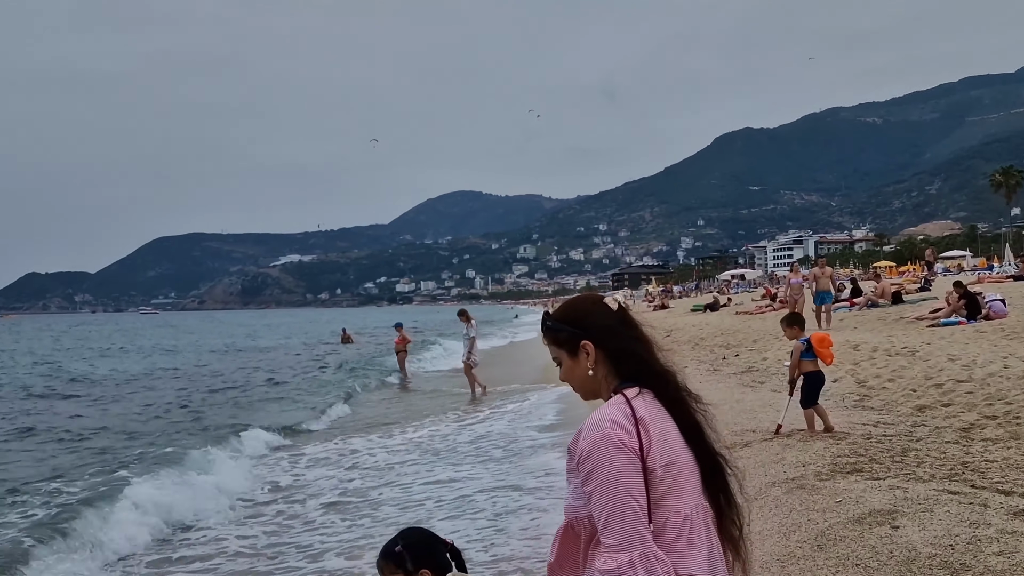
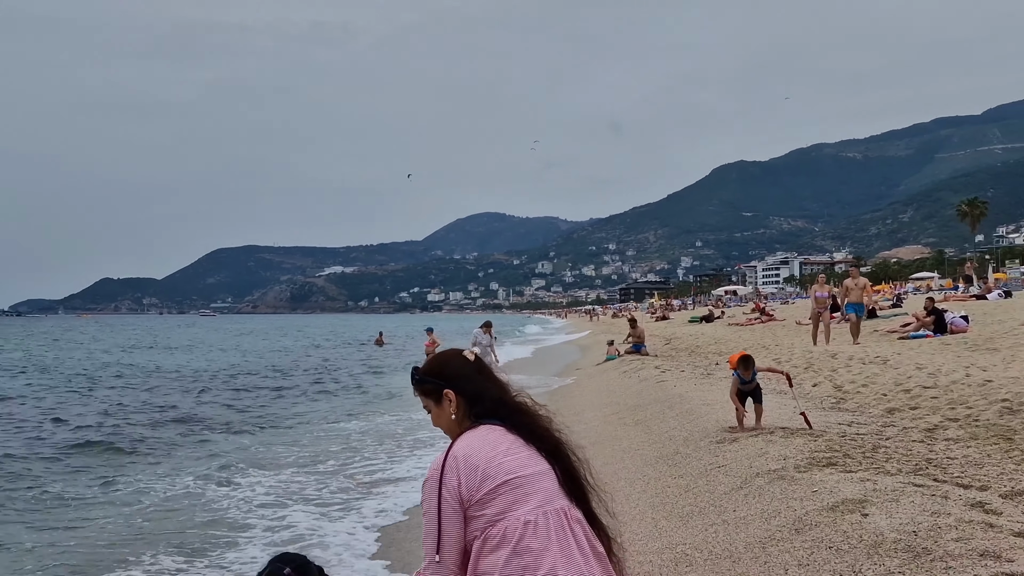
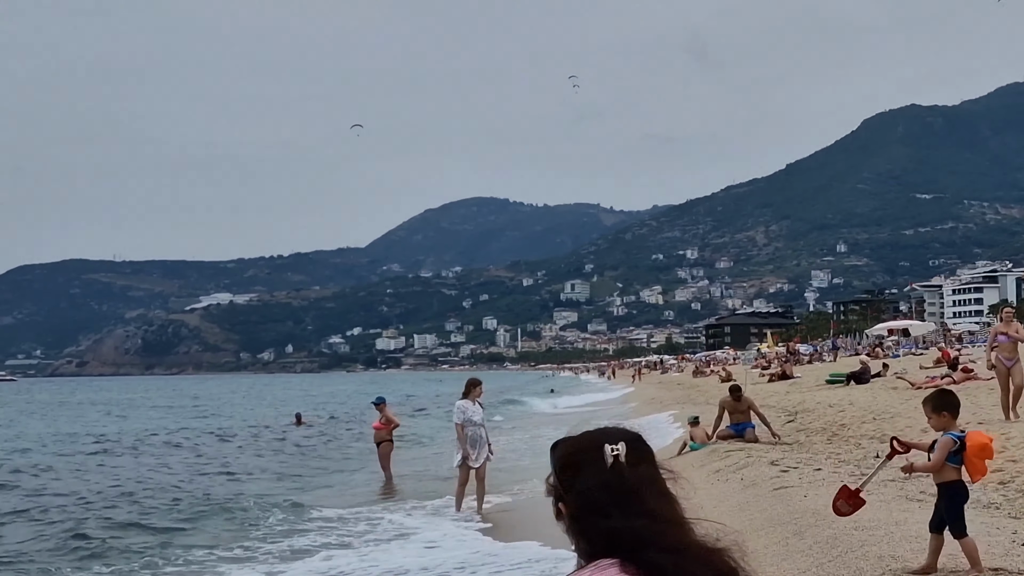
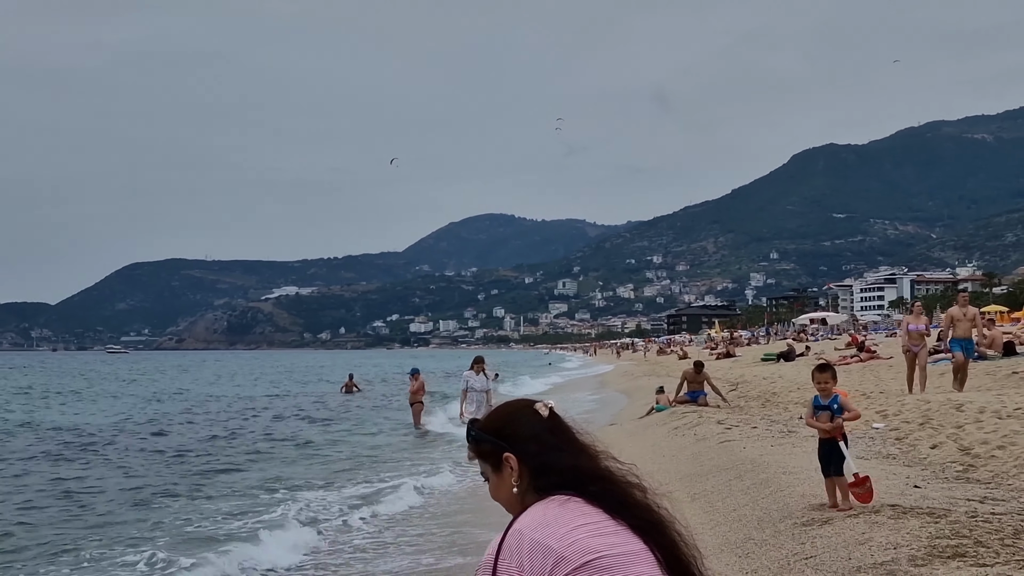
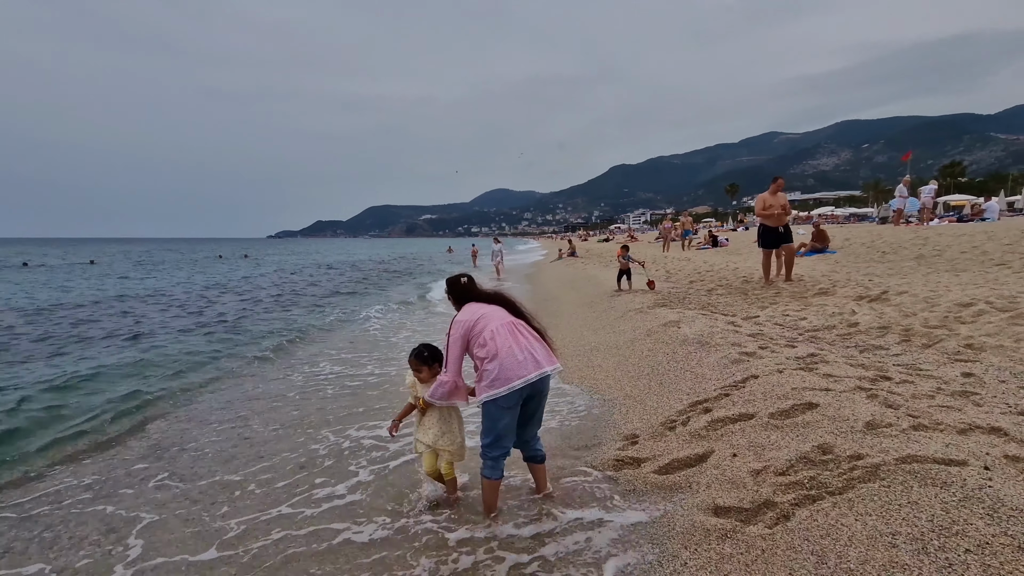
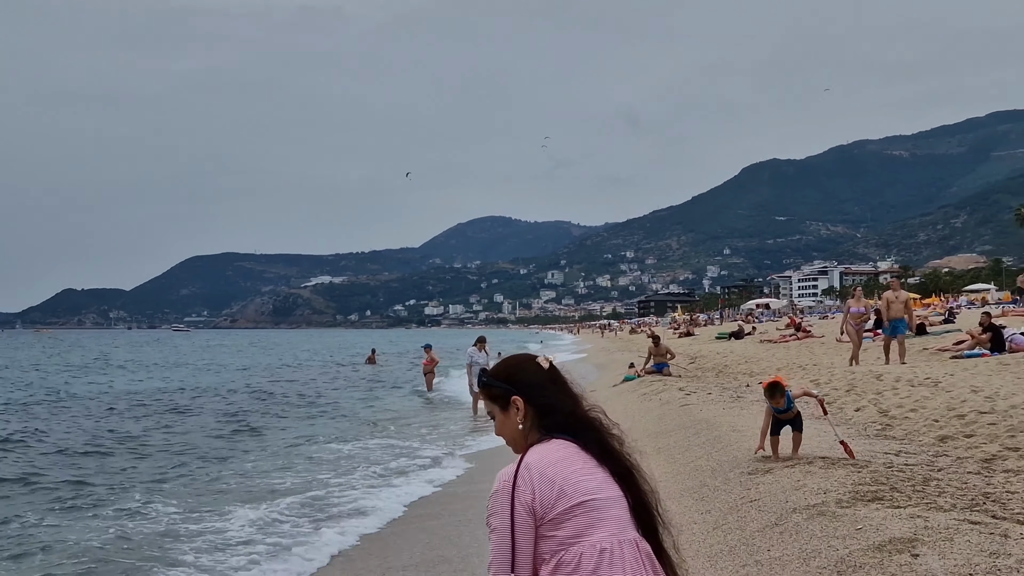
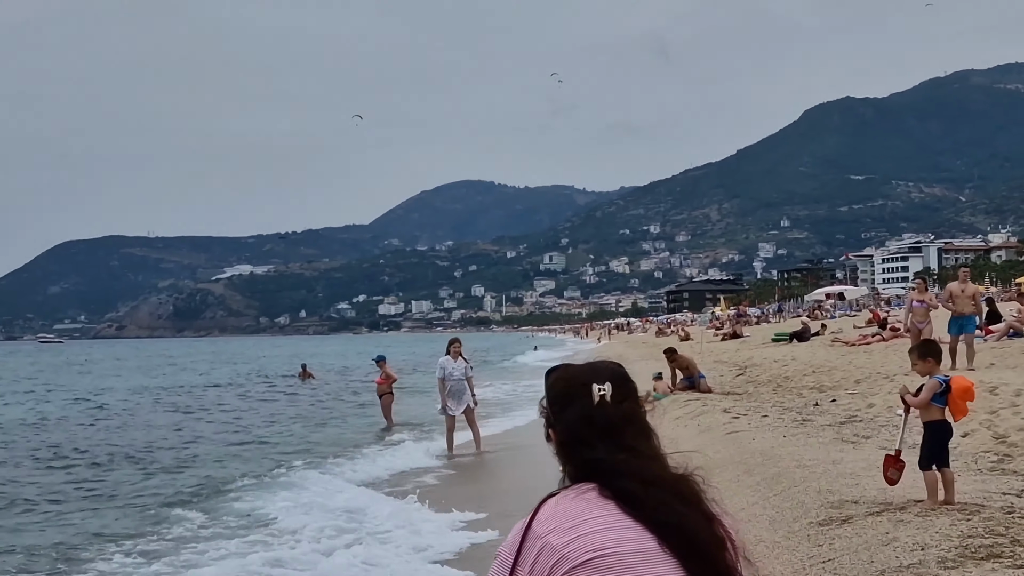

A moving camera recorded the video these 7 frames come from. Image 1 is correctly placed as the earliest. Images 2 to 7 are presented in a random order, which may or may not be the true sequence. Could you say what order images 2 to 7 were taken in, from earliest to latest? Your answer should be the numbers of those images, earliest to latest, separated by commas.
7, 3, 4, 6, 2, 5
